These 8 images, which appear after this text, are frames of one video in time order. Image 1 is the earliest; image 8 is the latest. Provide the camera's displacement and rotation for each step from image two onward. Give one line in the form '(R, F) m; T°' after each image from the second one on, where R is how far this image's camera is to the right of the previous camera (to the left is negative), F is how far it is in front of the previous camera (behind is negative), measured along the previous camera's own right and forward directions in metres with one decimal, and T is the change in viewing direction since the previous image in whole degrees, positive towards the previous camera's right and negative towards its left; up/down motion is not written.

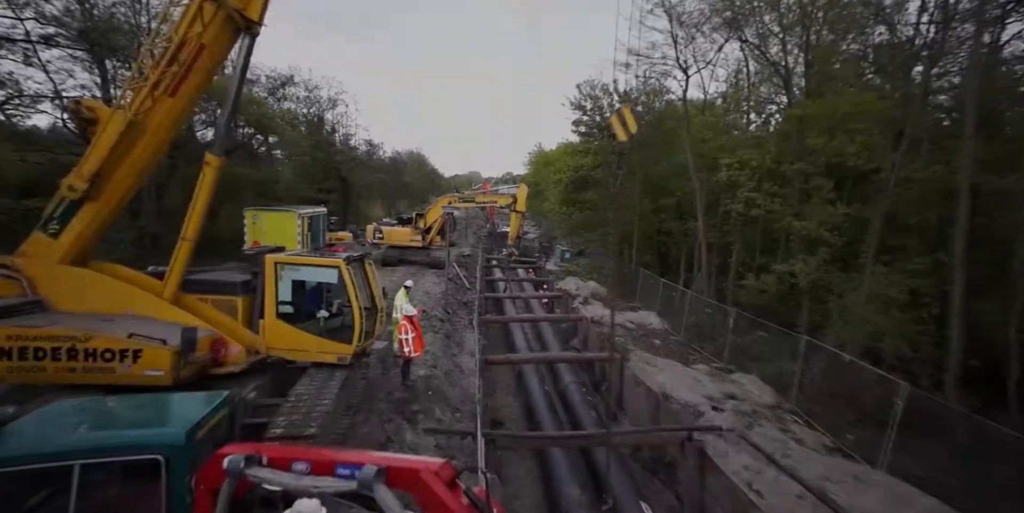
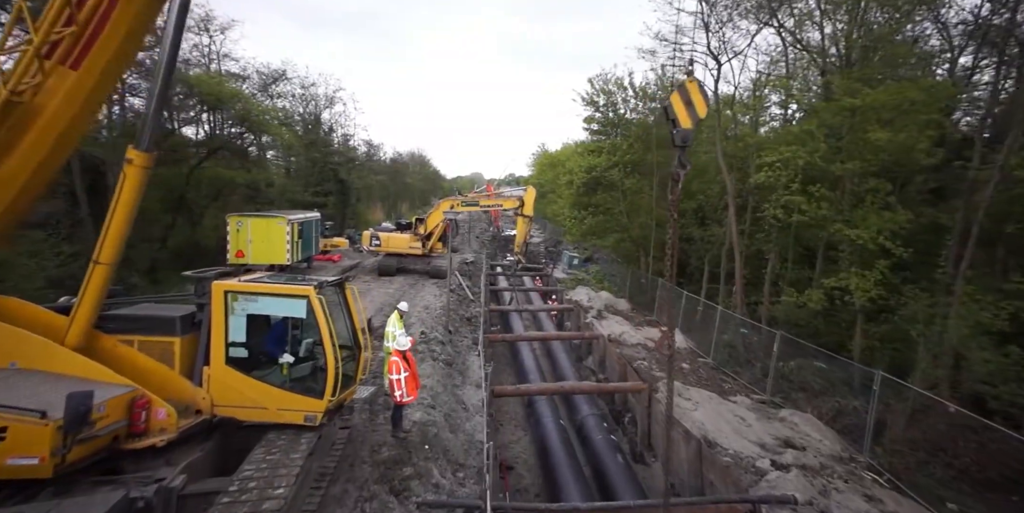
(-0.2, +1.3) m; 0°
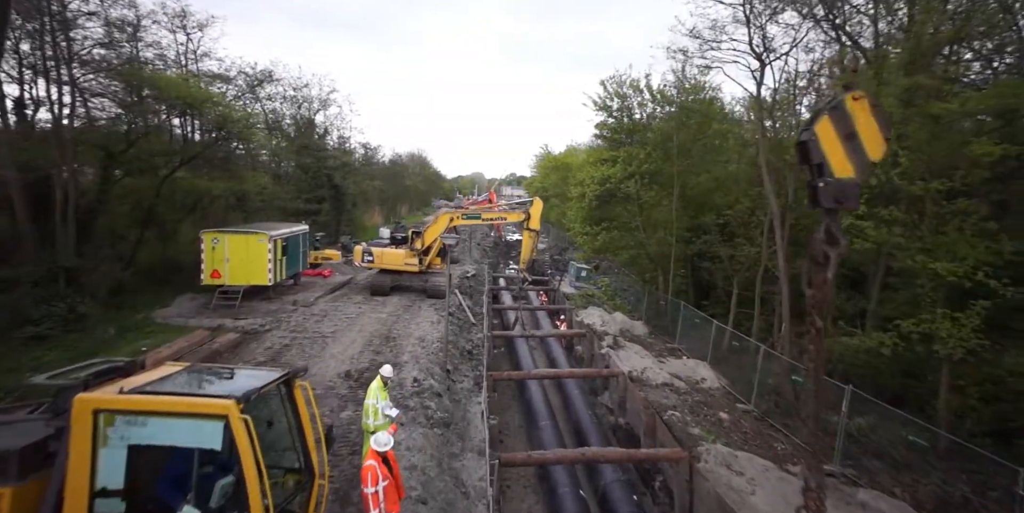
(-0.2, +1.5) m; 0°
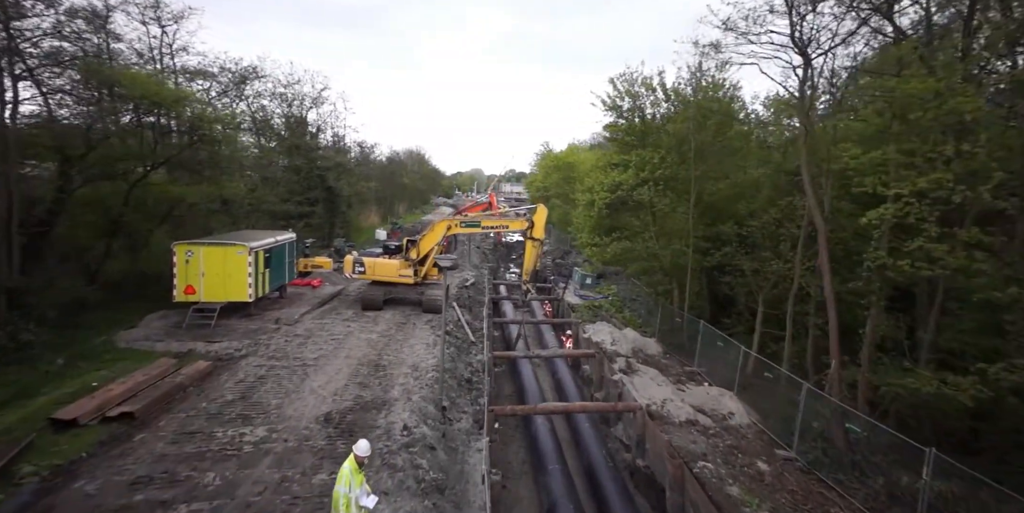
(-0.1, +1.2) m; 0°
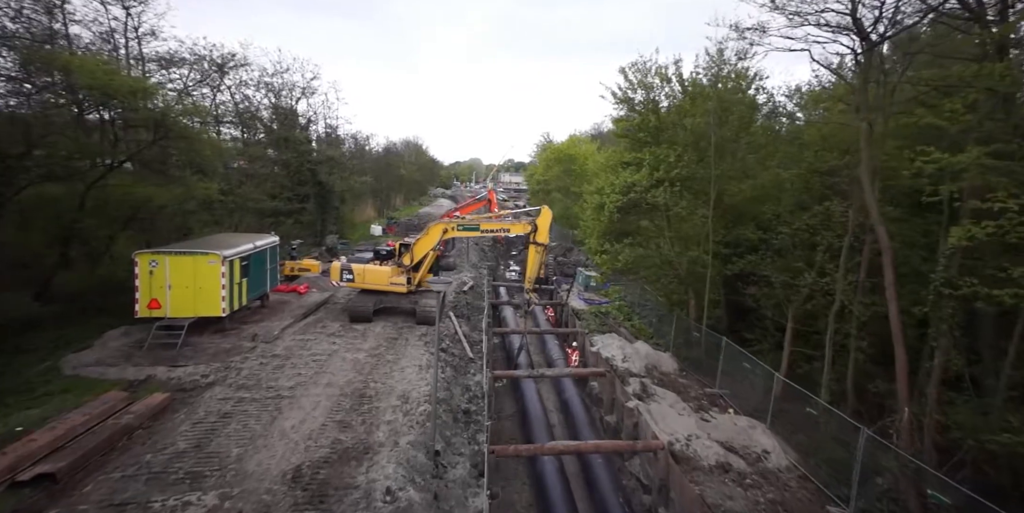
(-0.1, +1.3) m; 0°
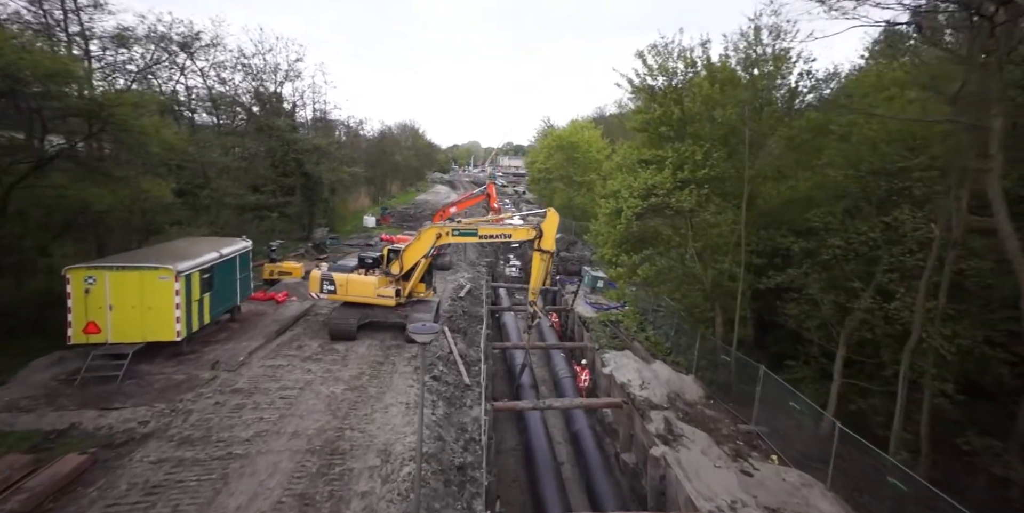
(-0.1, +1.7) m; 0°
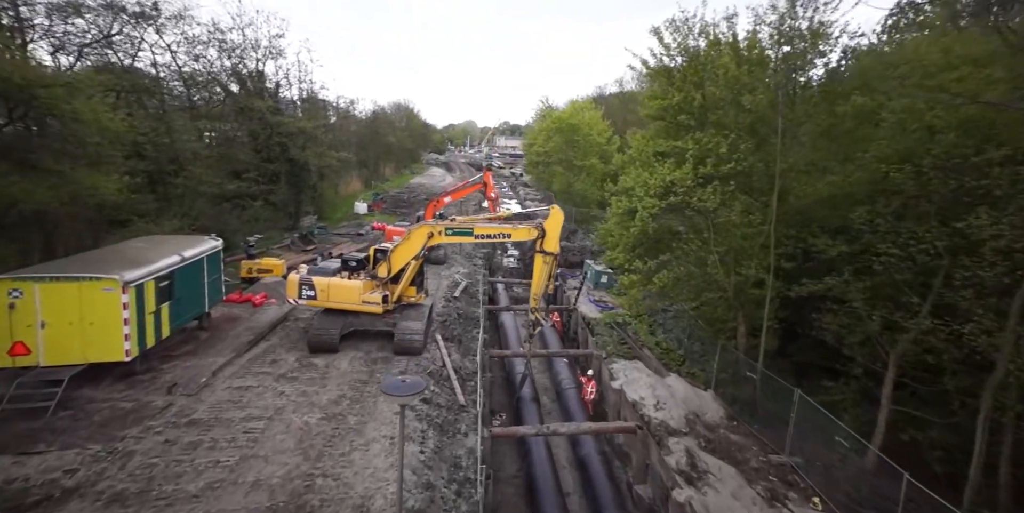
(-0.1, +1.4) m; 0°
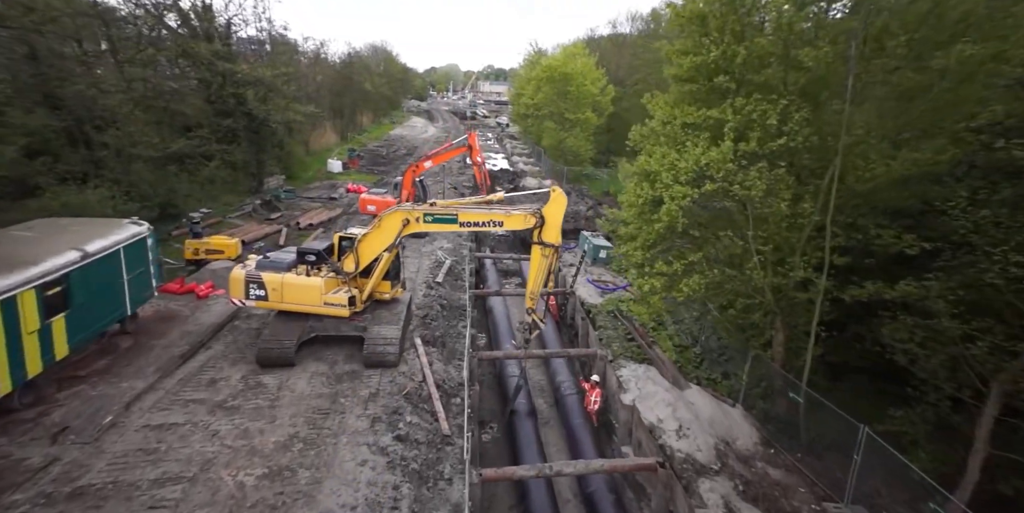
(-0.2, +2.1) m; +2°
